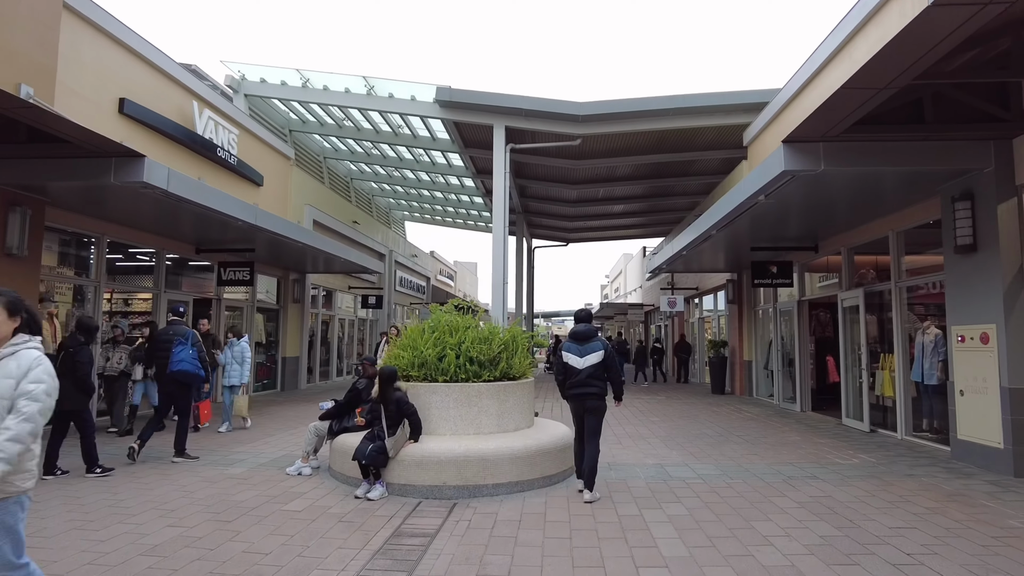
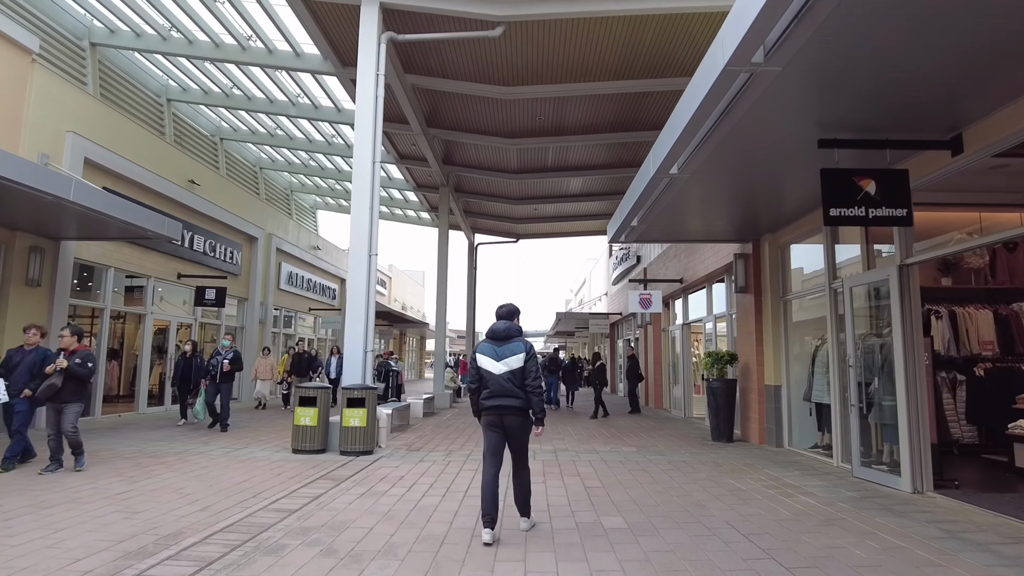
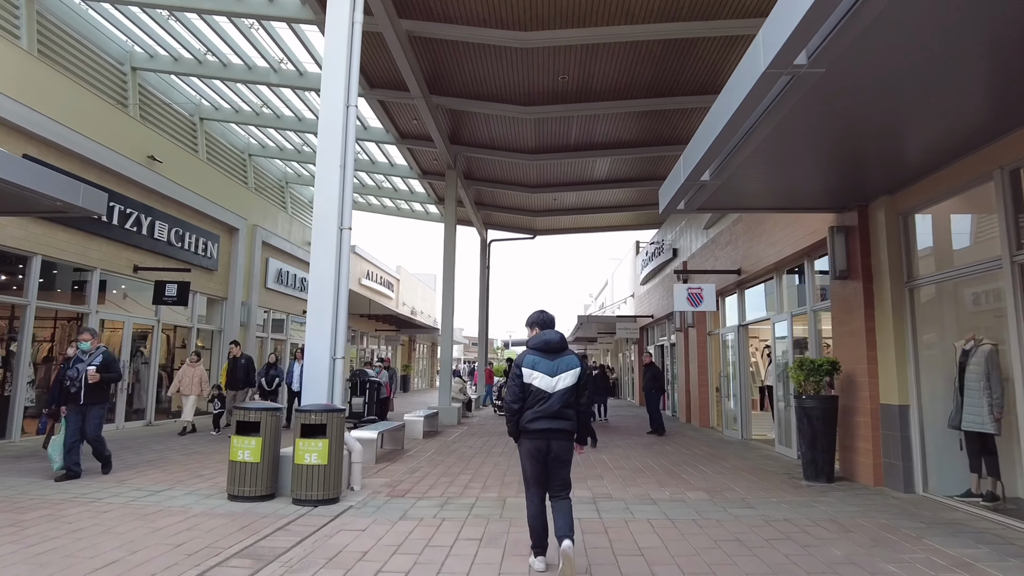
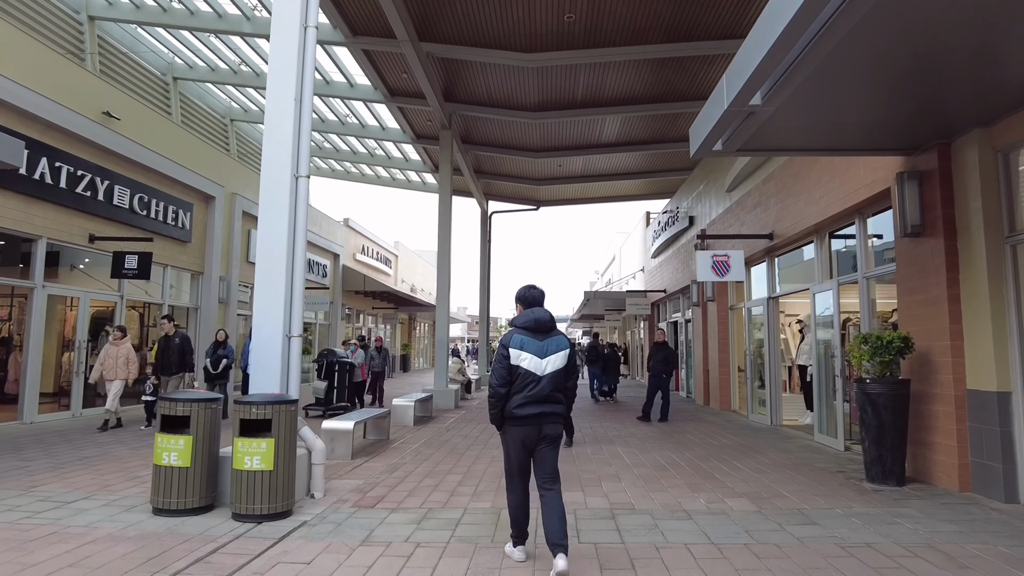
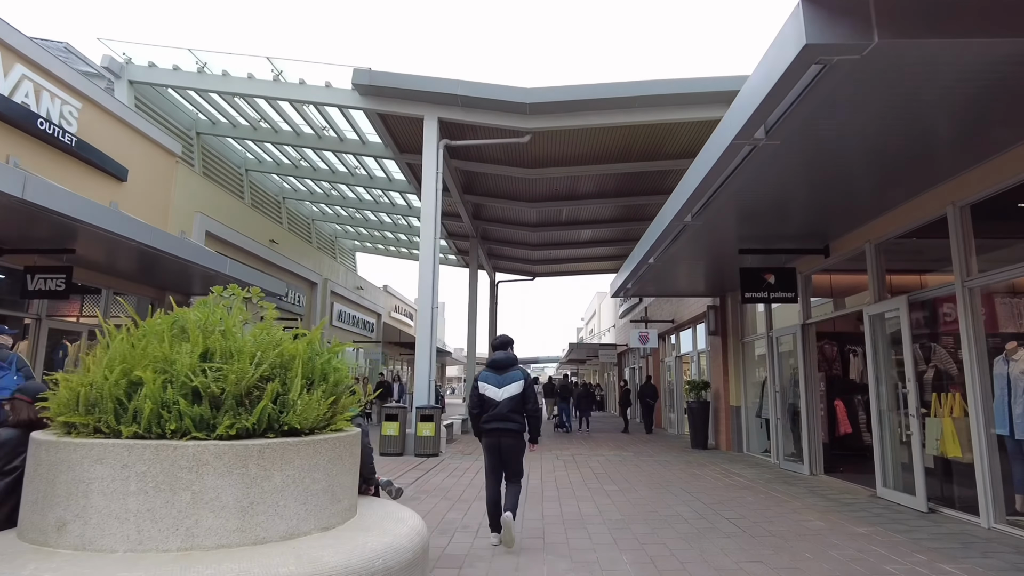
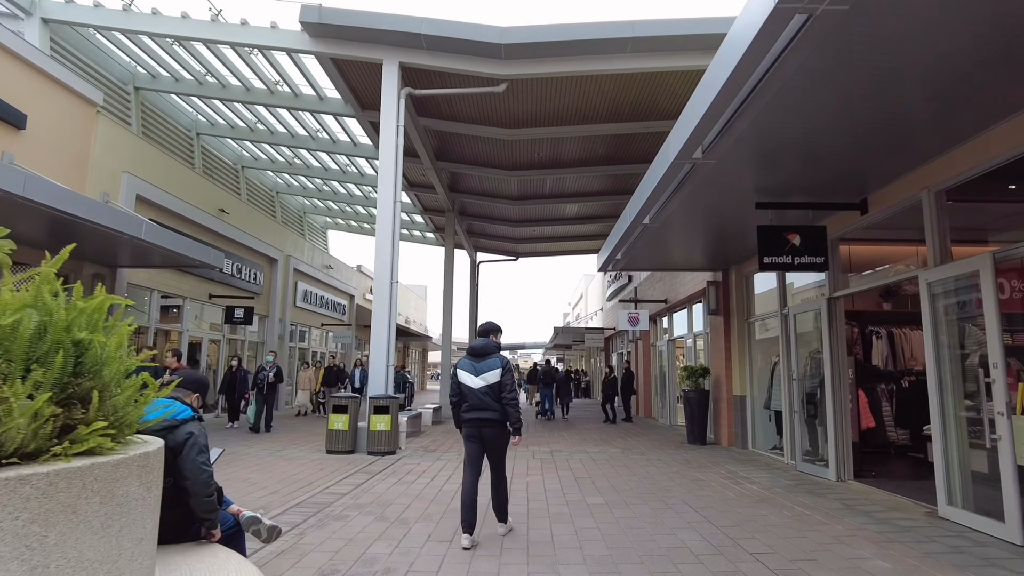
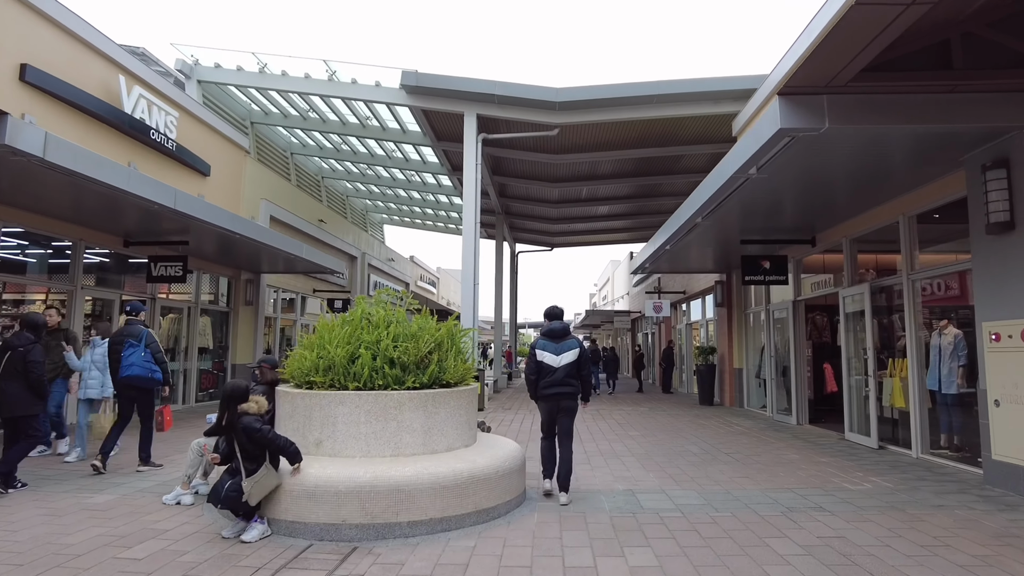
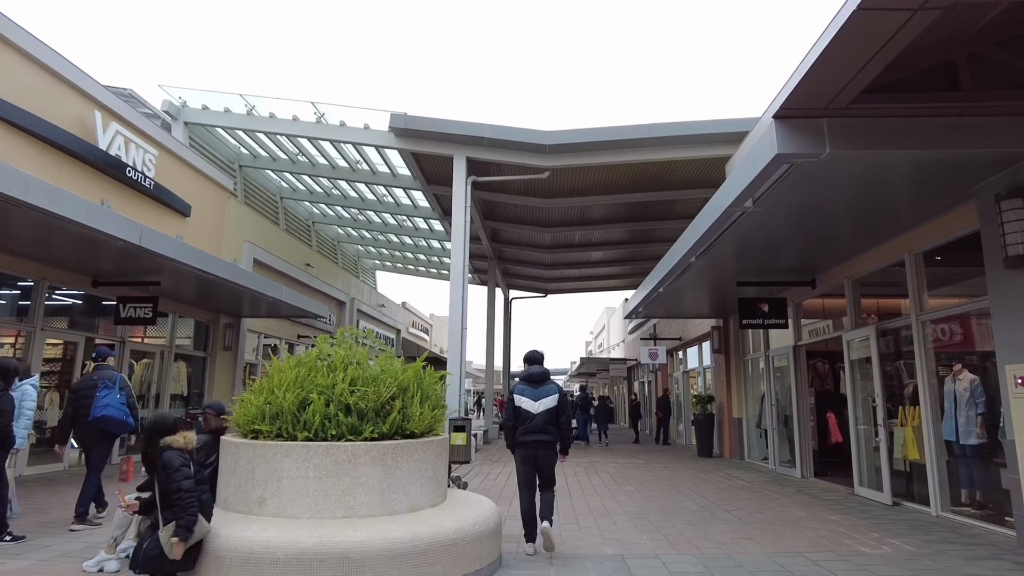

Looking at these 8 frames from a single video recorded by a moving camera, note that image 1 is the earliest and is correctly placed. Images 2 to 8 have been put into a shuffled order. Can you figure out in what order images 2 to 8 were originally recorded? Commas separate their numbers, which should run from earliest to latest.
7, 8, 5, 6, 2, 3, 4
